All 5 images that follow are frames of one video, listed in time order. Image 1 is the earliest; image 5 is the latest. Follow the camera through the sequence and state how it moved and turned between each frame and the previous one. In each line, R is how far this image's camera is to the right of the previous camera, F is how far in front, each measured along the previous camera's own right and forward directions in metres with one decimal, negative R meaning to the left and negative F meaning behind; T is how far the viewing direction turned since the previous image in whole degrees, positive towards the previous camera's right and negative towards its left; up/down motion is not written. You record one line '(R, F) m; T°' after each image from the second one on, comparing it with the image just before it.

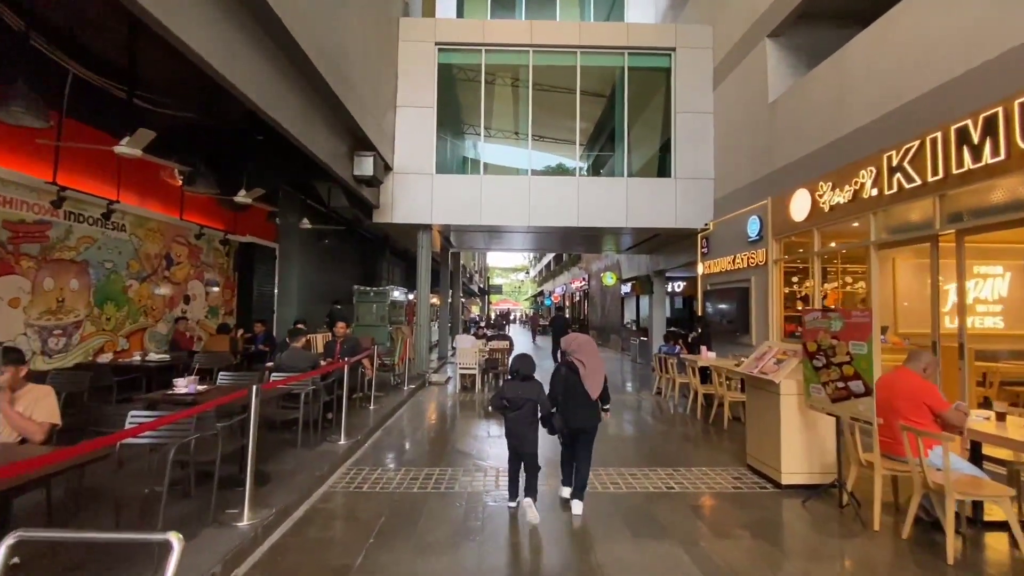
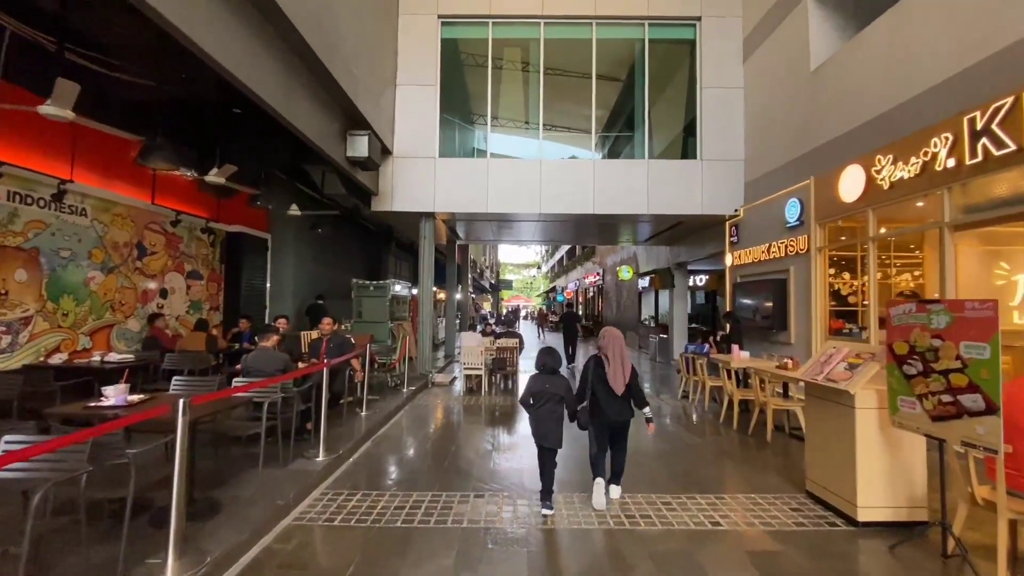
(+0.1, +1.1) m; -1°
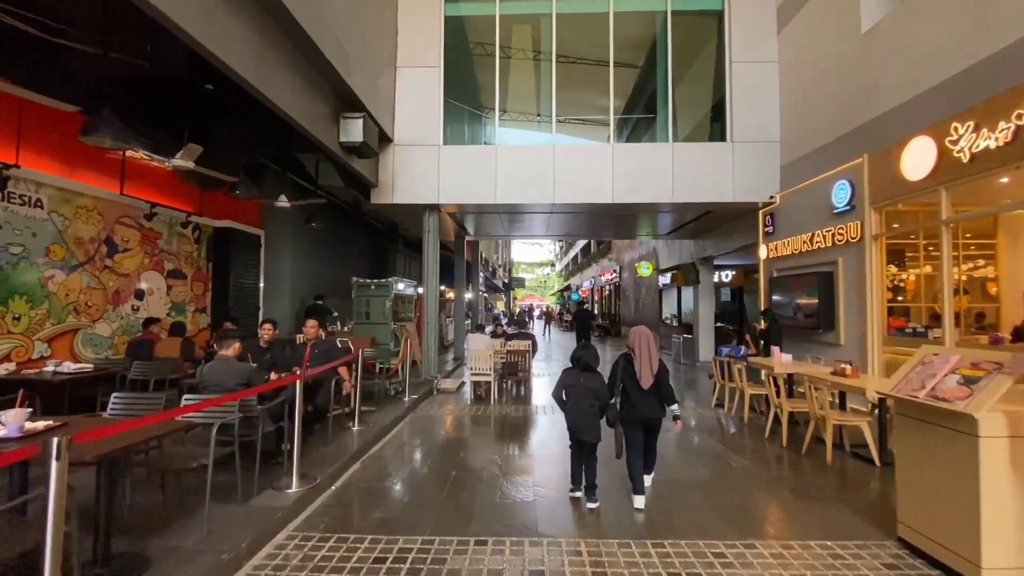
(+0.1, +1.0) m; -2°
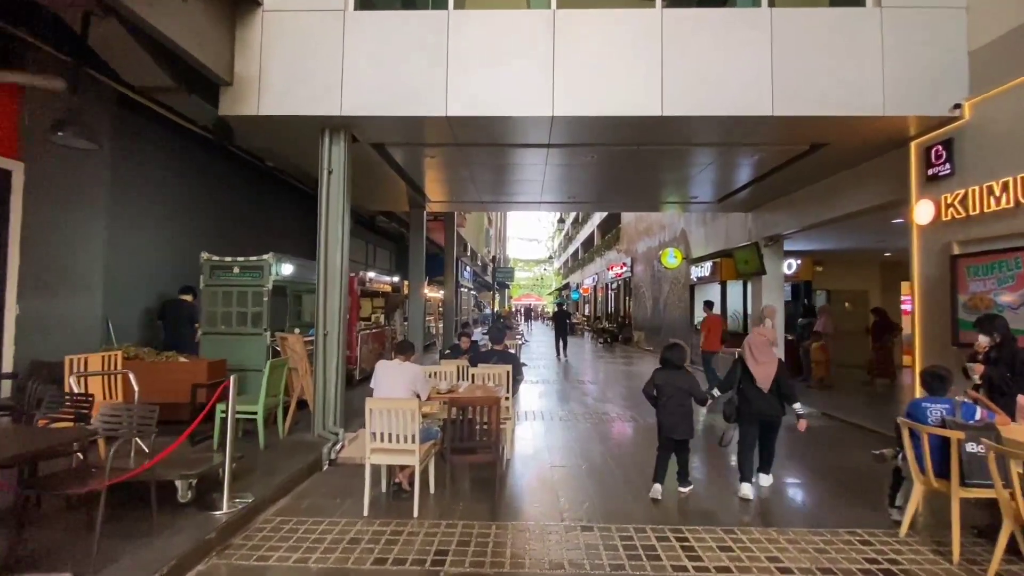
(+0.4, +5.0) m; 0°
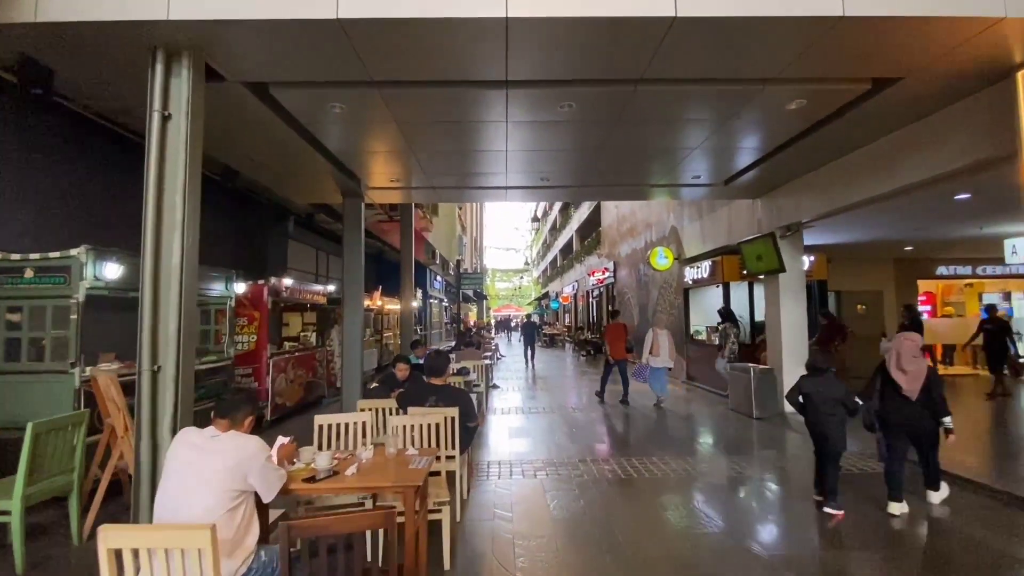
(+0.3, +2.2) m; +2°
